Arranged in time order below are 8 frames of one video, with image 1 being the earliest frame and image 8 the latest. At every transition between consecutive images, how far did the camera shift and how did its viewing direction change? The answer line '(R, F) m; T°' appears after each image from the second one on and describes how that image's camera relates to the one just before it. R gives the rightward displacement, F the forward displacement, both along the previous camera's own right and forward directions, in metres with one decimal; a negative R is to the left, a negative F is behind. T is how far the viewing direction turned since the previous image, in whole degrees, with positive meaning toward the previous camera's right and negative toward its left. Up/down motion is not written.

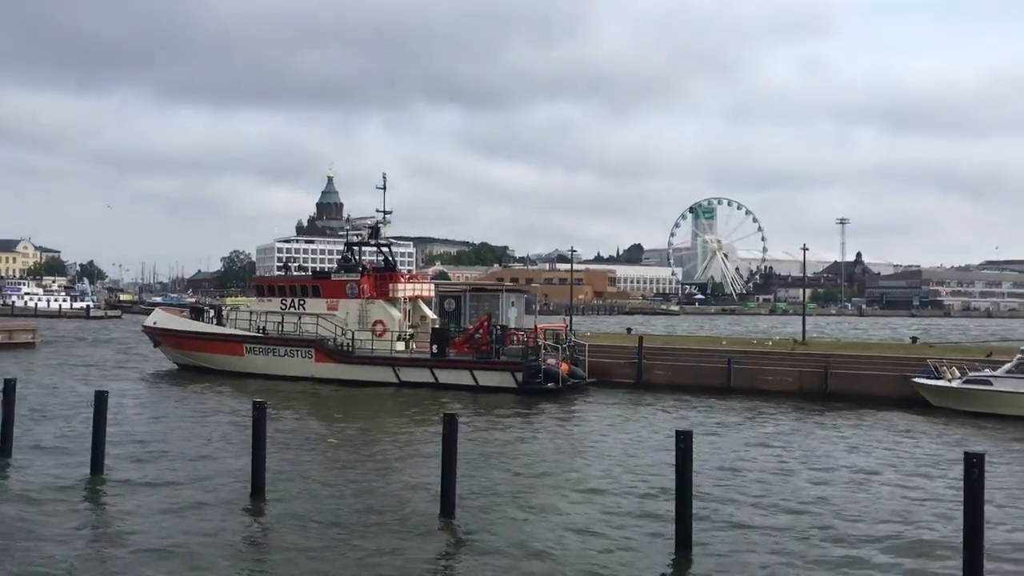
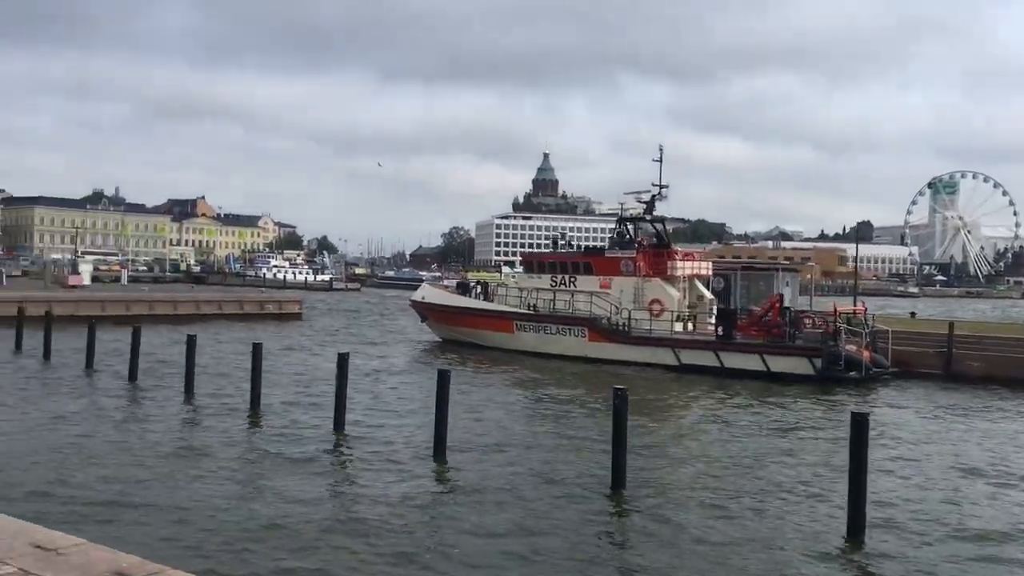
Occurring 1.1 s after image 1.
(-2.8, +1.3) m; -12°
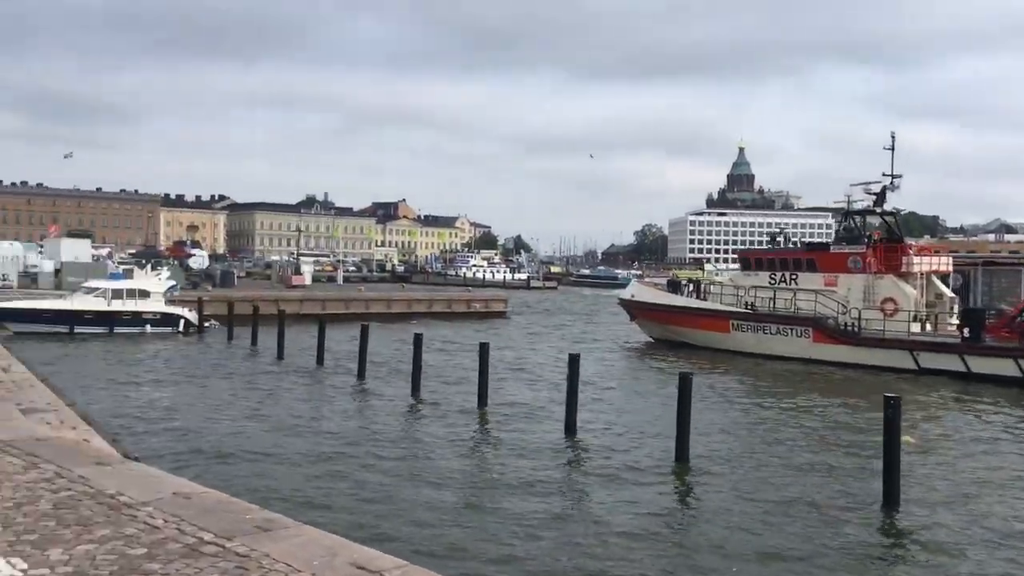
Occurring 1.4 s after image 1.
(-0.9, +0.6) m; -11°
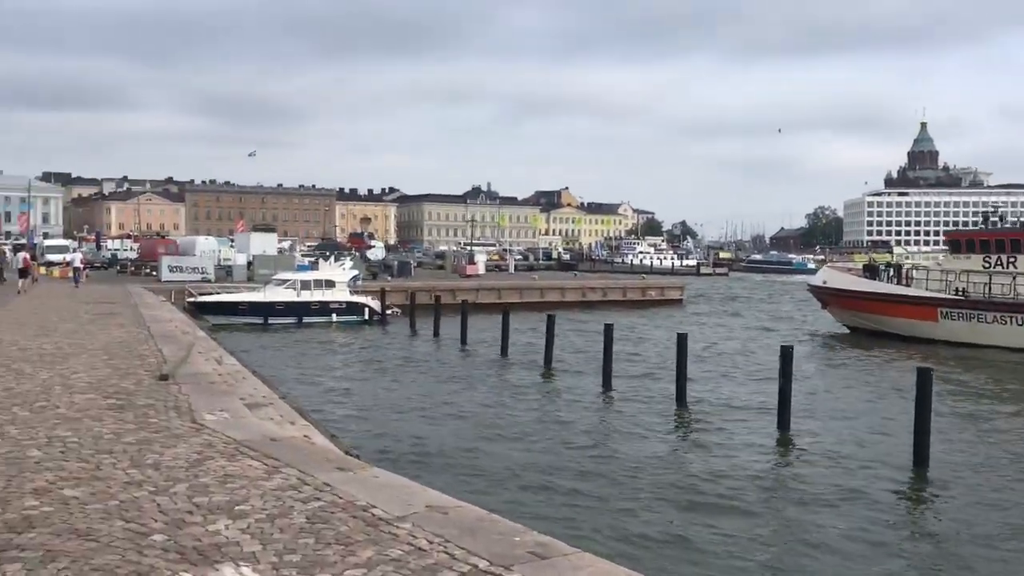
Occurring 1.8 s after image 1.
(-0.8, +0.8) m; -10°
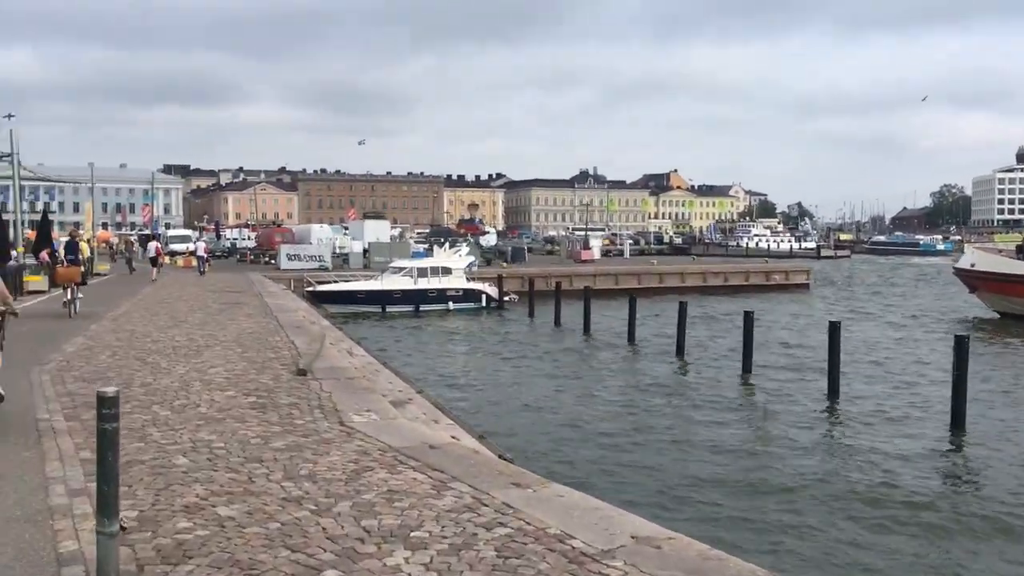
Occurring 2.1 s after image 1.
(-0.6, +1.0) m; -6°
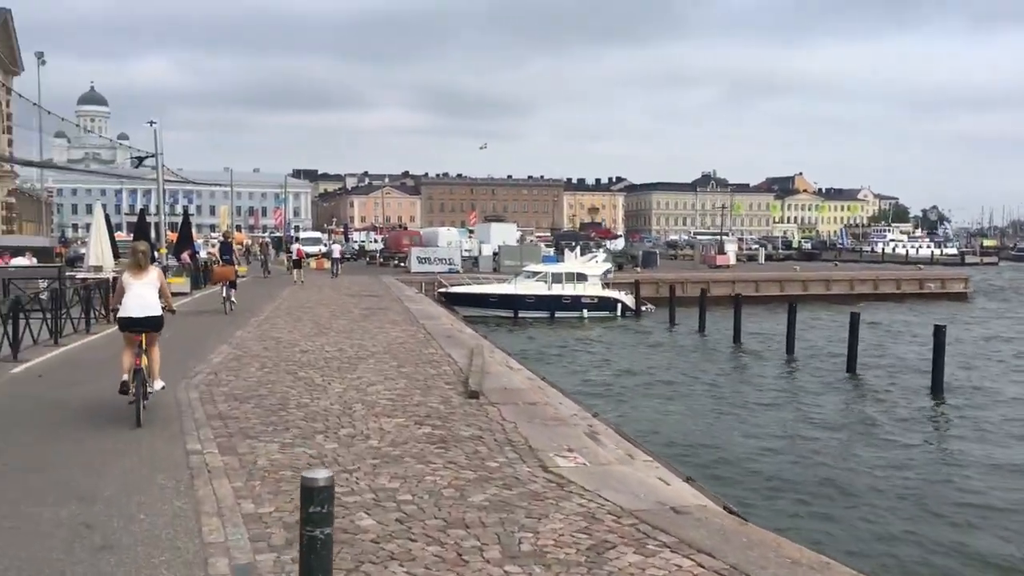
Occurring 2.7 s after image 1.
(-0.9, +1.6) m; -7°
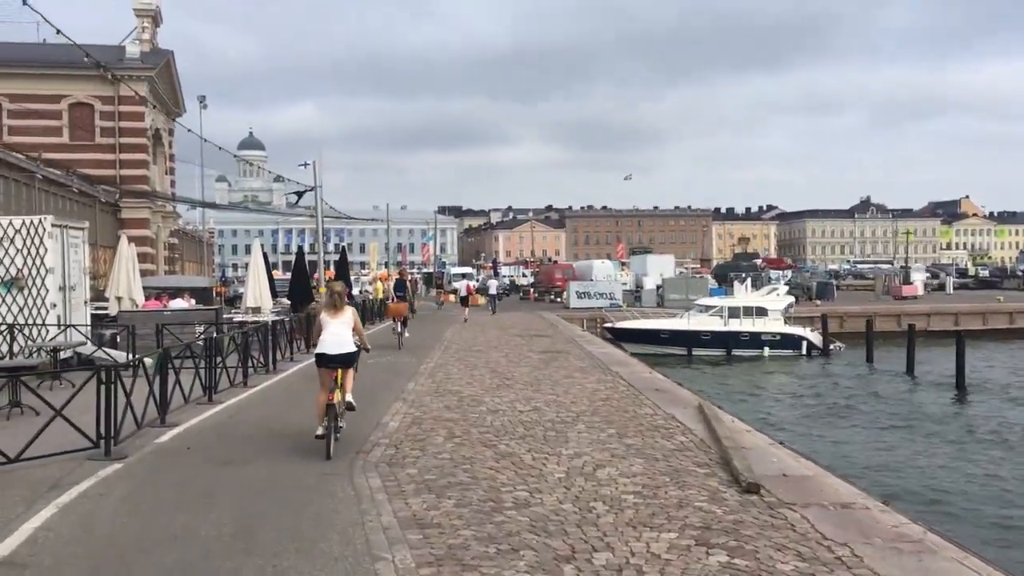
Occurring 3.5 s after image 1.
(-1.1, +2.5) m; -8°
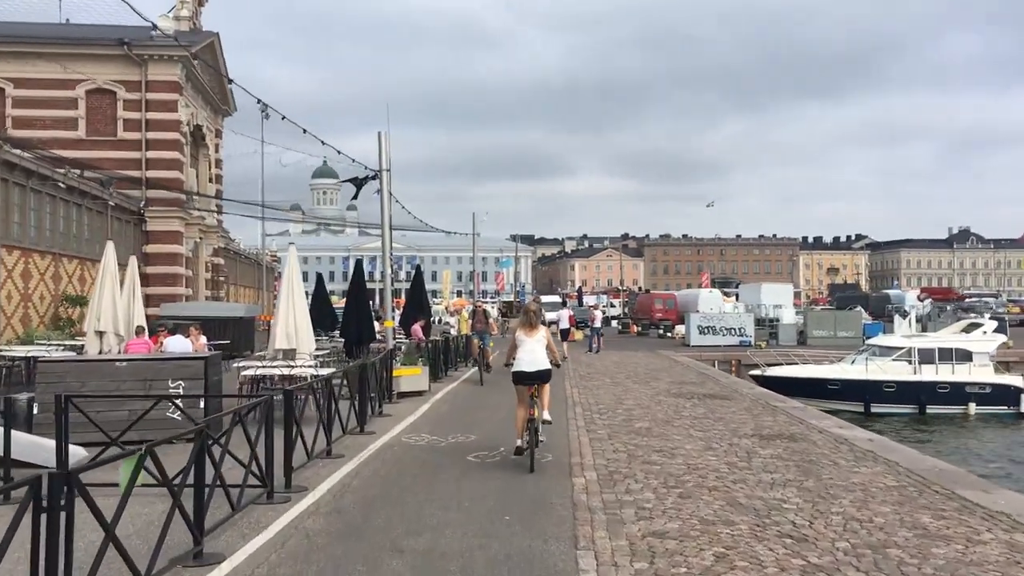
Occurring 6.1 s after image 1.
(-1.5, +8.2) m; -4°
